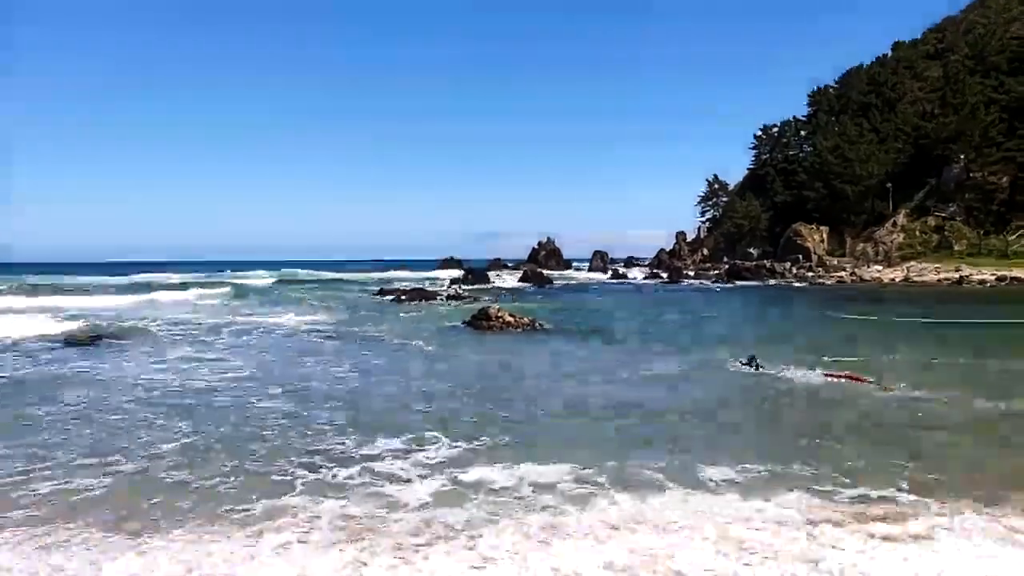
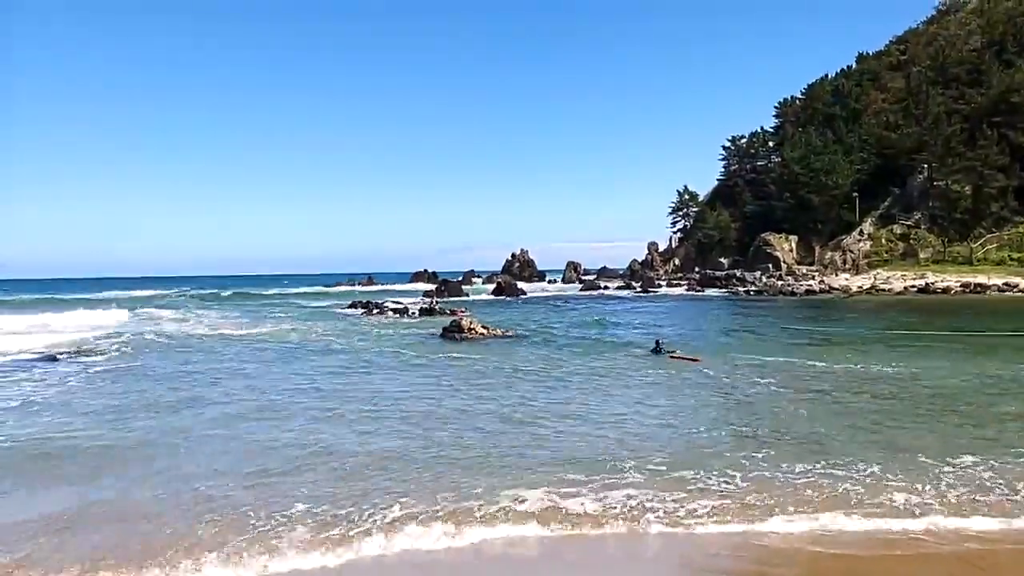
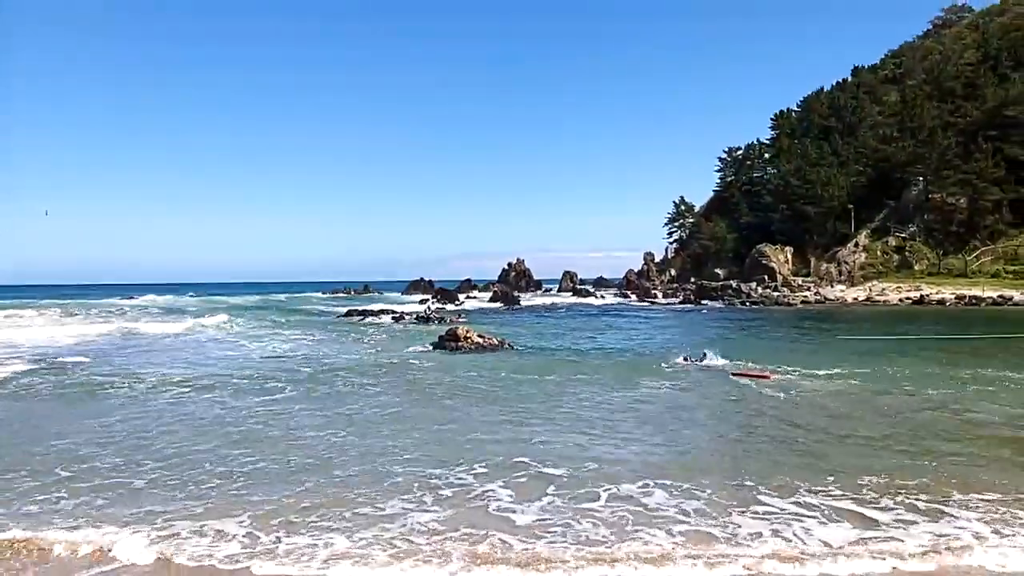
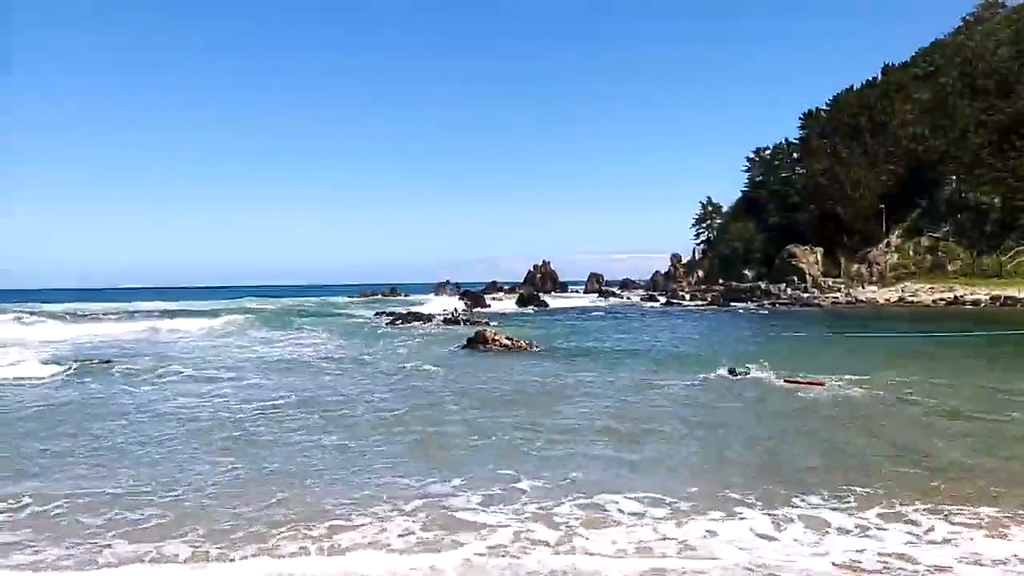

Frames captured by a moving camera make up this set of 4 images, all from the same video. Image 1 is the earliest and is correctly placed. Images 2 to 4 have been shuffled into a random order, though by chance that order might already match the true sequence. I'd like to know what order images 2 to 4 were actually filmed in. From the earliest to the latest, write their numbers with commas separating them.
4, 3, 2
